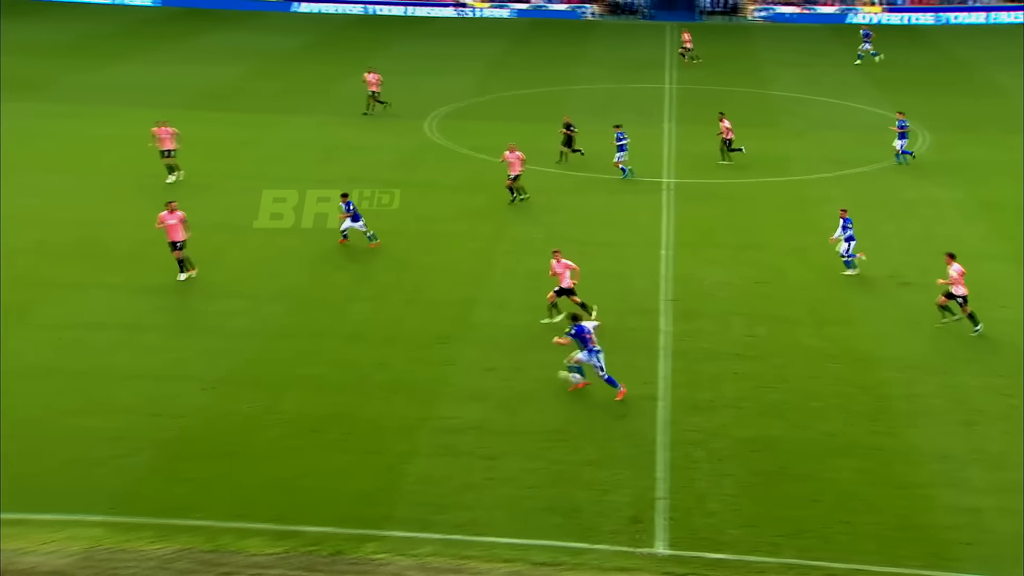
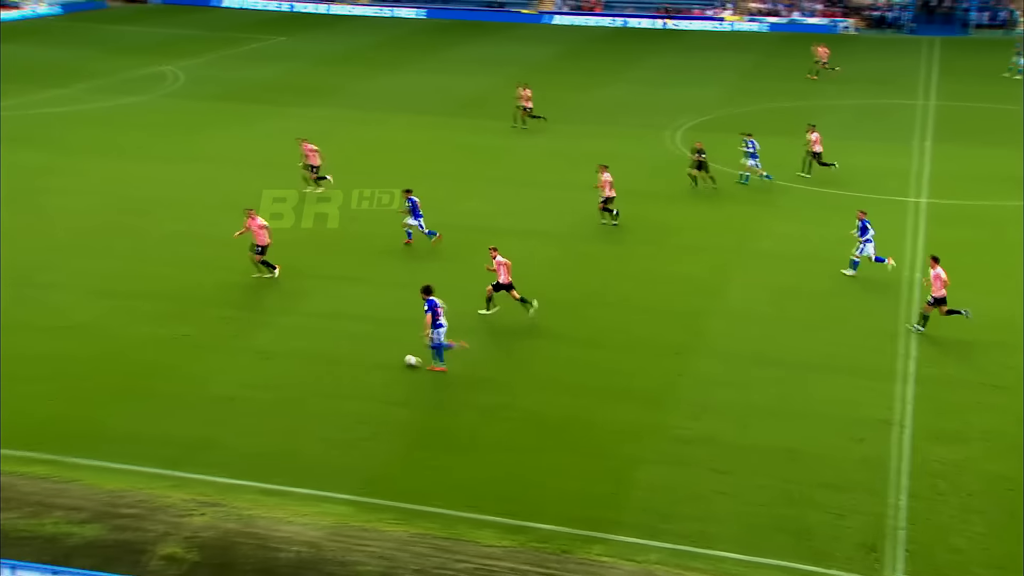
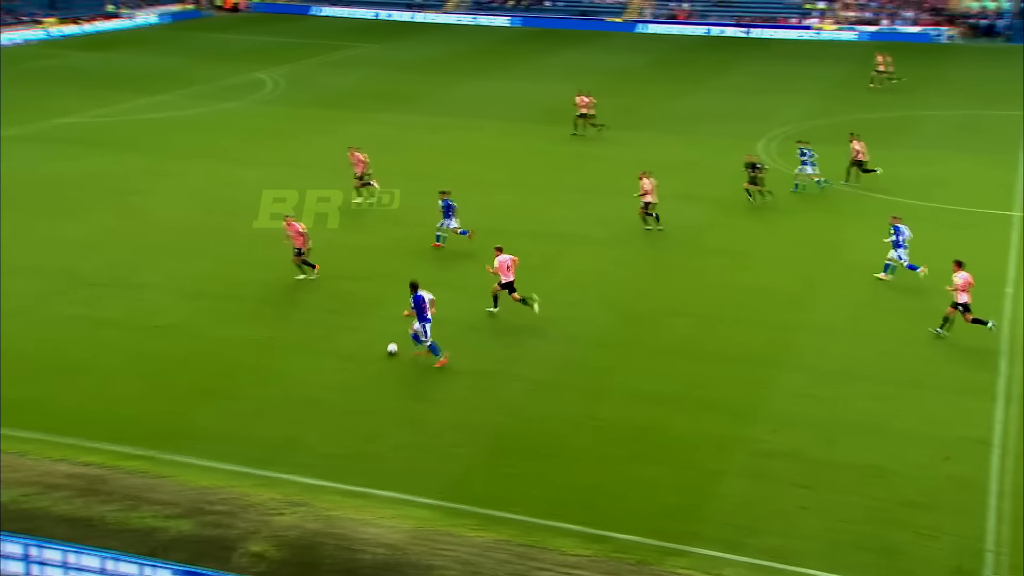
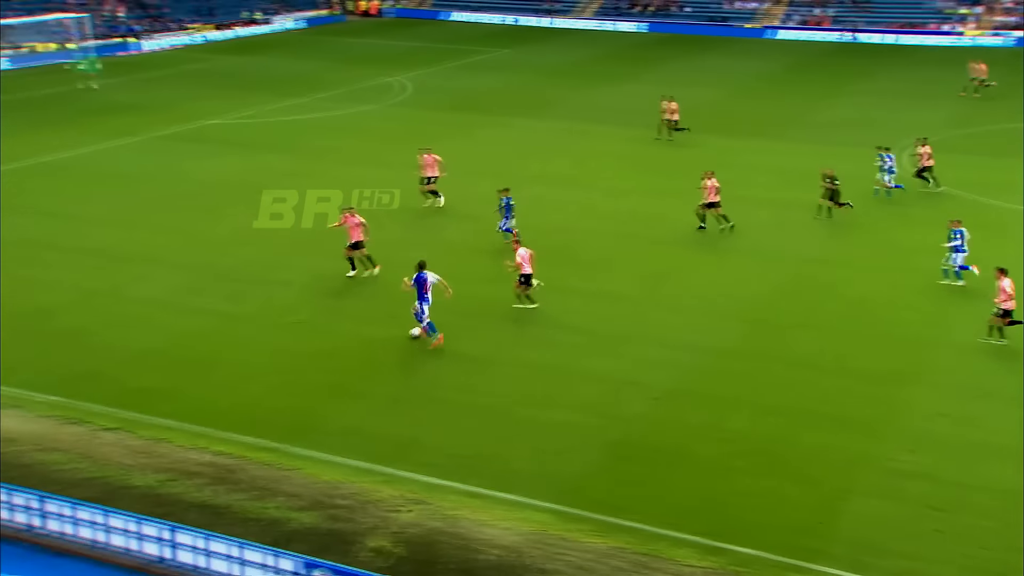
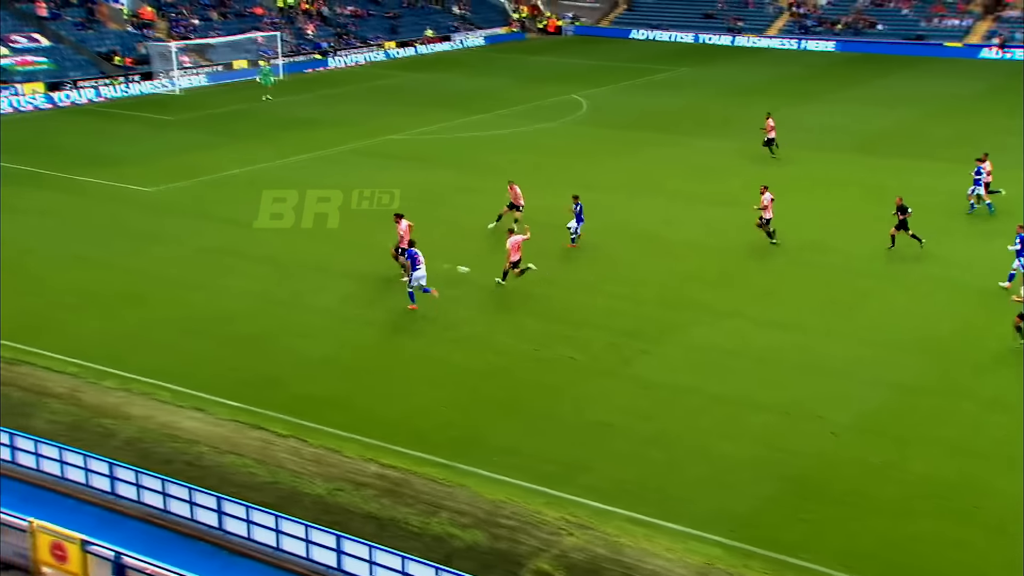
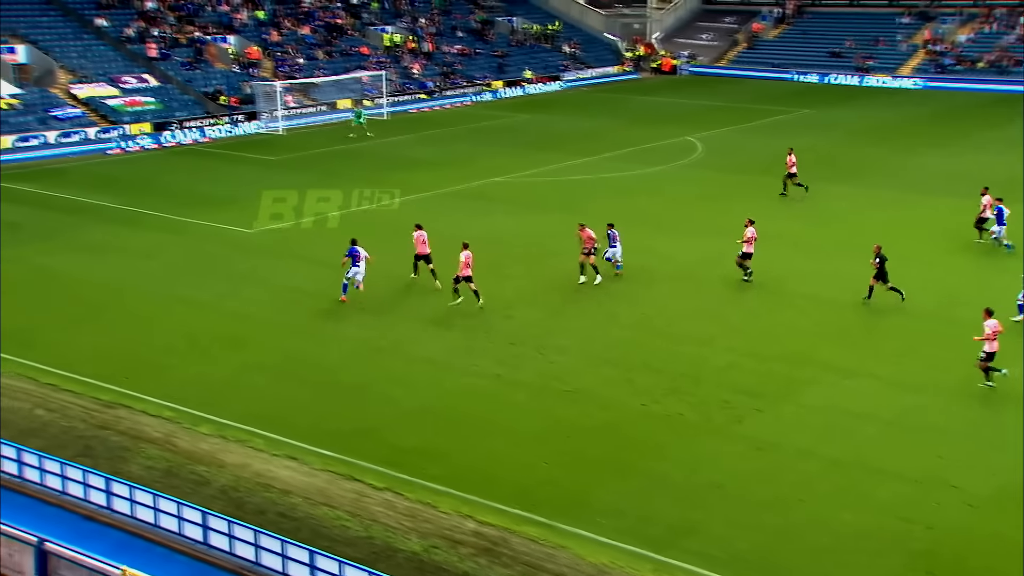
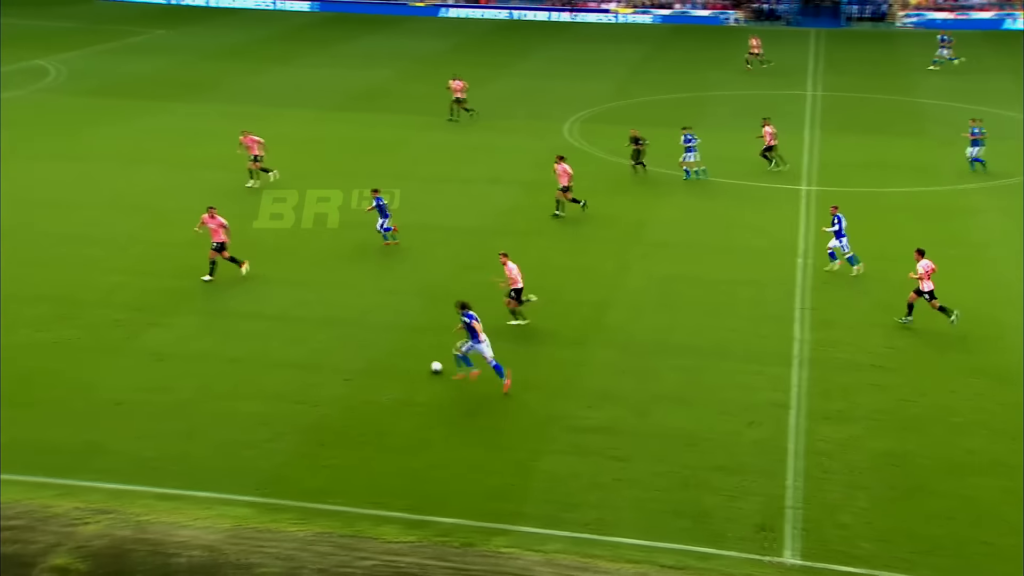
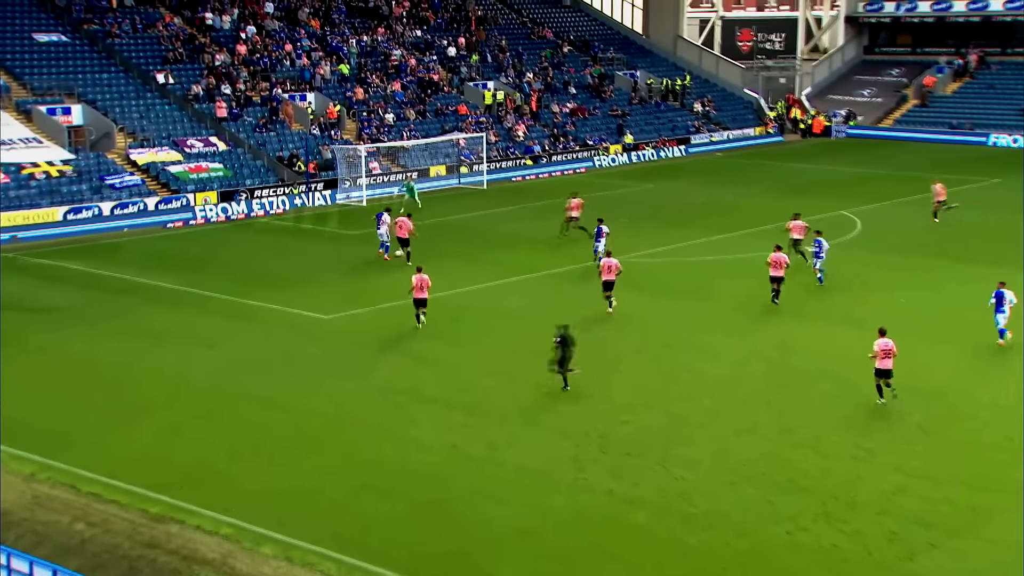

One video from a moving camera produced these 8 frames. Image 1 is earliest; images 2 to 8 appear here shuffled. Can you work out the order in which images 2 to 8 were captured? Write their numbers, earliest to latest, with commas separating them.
7, 2, 3, 4, 5, 6, 8
